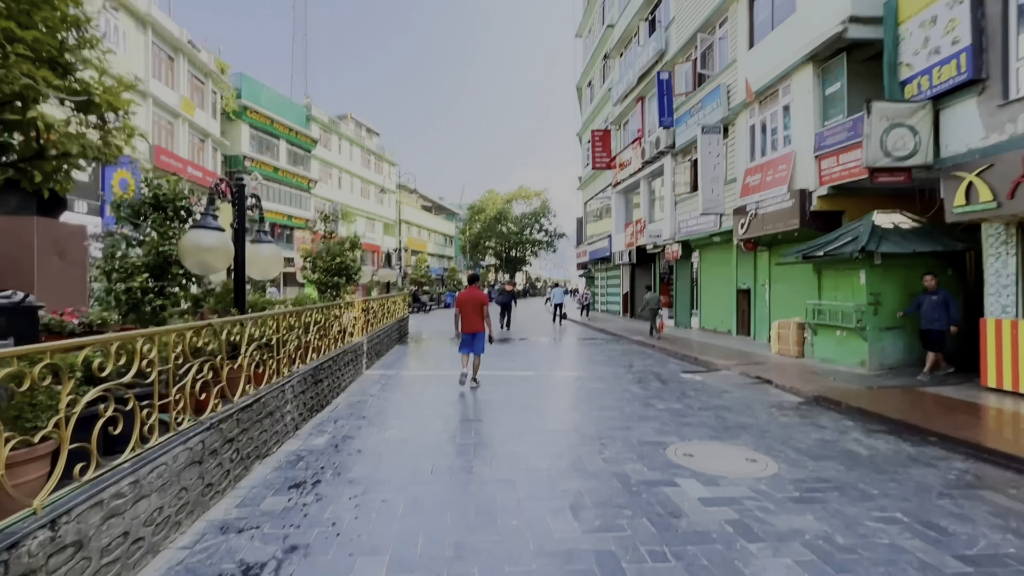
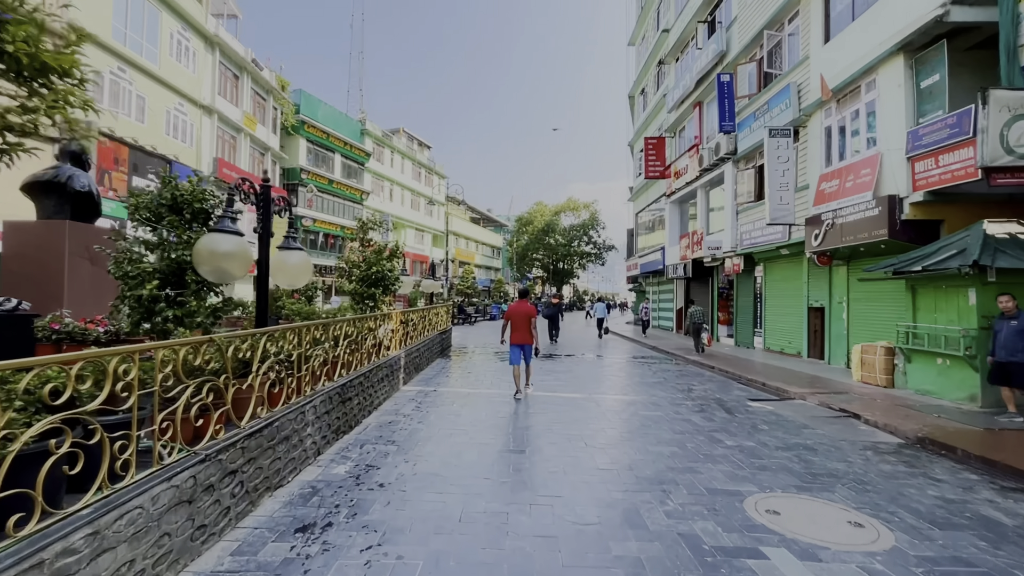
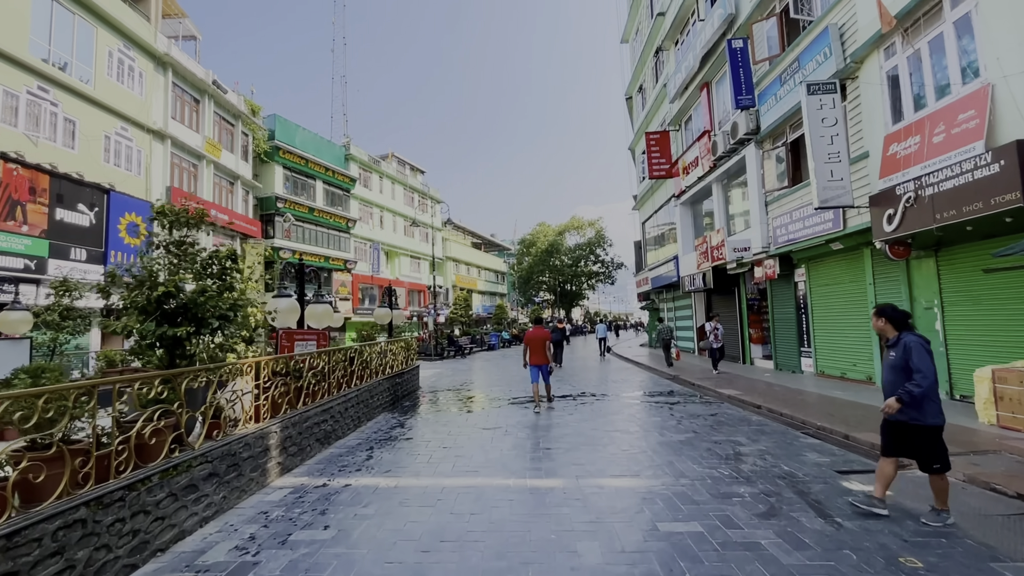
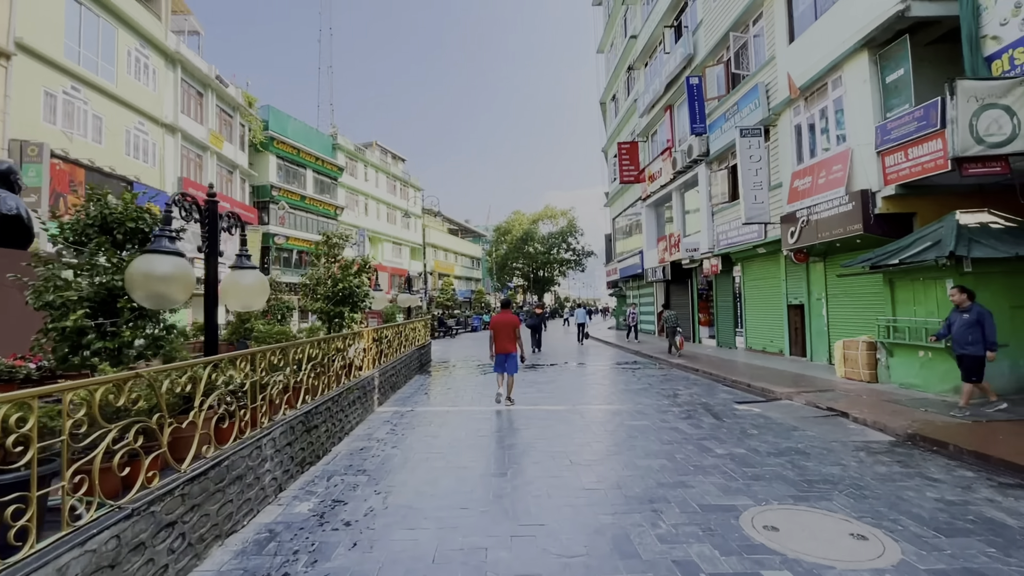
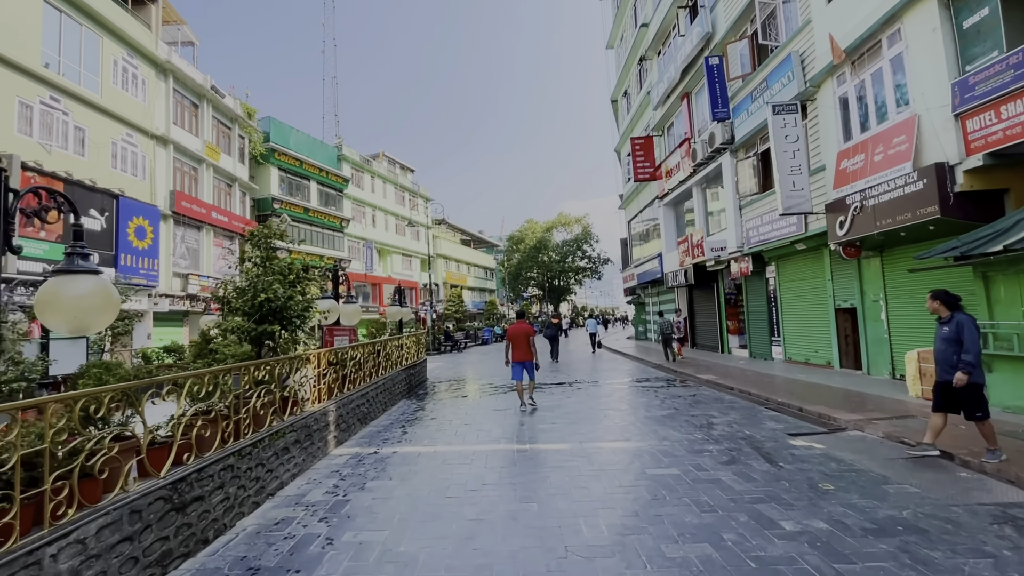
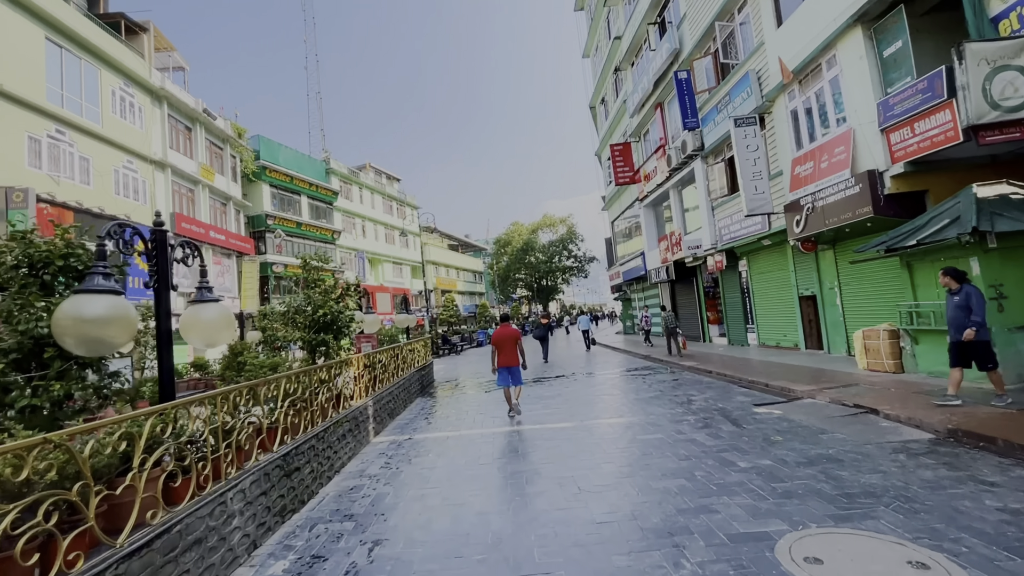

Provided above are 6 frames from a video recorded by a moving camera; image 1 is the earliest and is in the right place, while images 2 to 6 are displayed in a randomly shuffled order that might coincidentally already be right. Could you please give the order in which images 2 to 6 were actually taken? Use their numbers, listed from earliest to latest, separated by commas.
2, 4, 6, 5, 3
